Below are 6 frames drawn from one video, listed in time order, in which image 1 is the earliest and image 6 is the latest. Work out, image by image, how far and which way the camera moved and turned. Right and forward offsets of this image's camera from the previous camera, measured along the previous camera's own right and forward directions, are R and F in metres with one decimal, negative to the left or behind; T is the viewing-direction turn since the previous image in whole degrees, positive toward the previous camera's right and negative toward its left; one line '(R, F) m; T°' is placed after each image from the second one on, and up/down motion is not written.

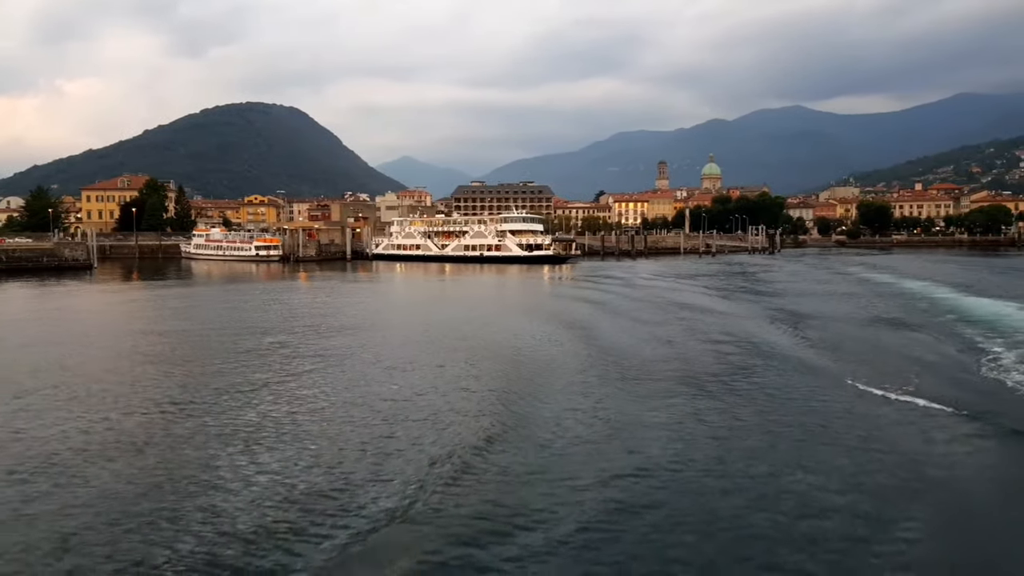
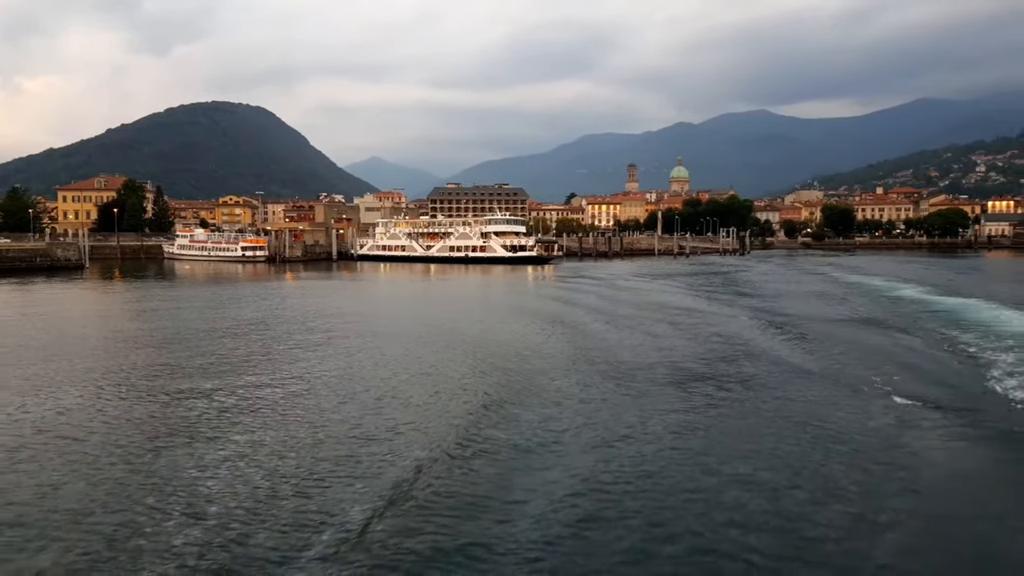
(-1.0, -1.3) m; +2°
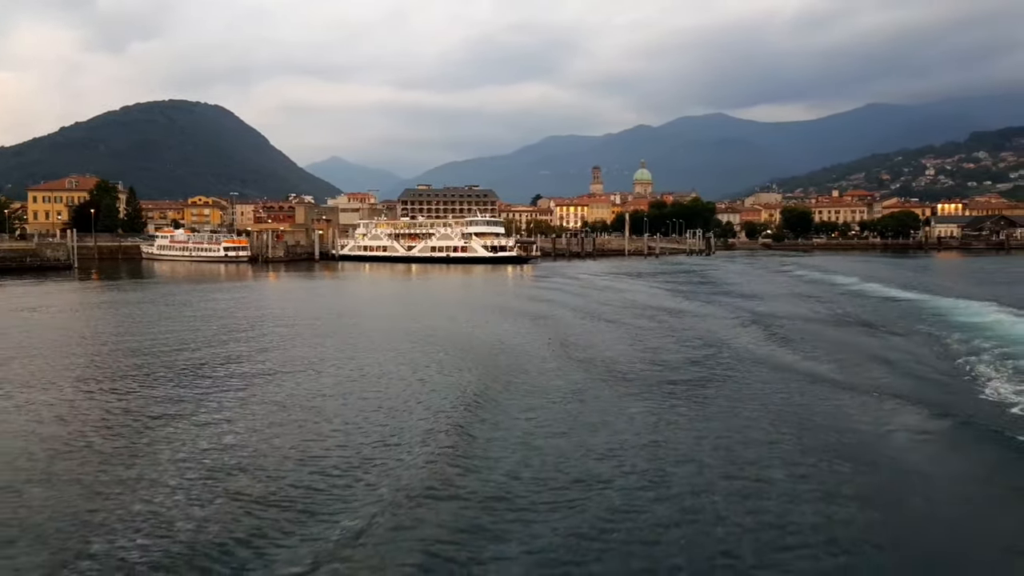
(-1.1, -1.5) m; +3°
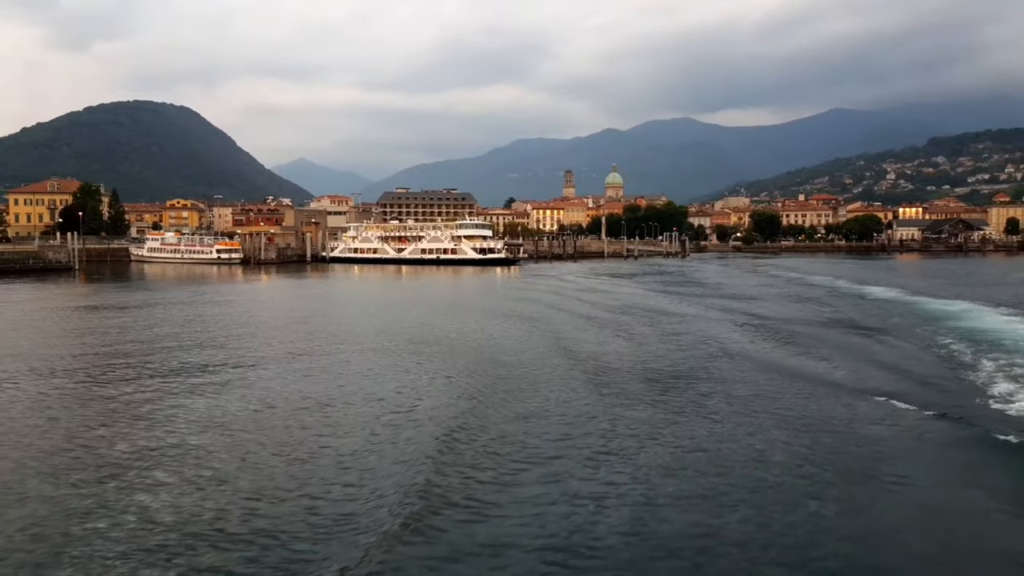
(-1.2, -1.6) m; +2°
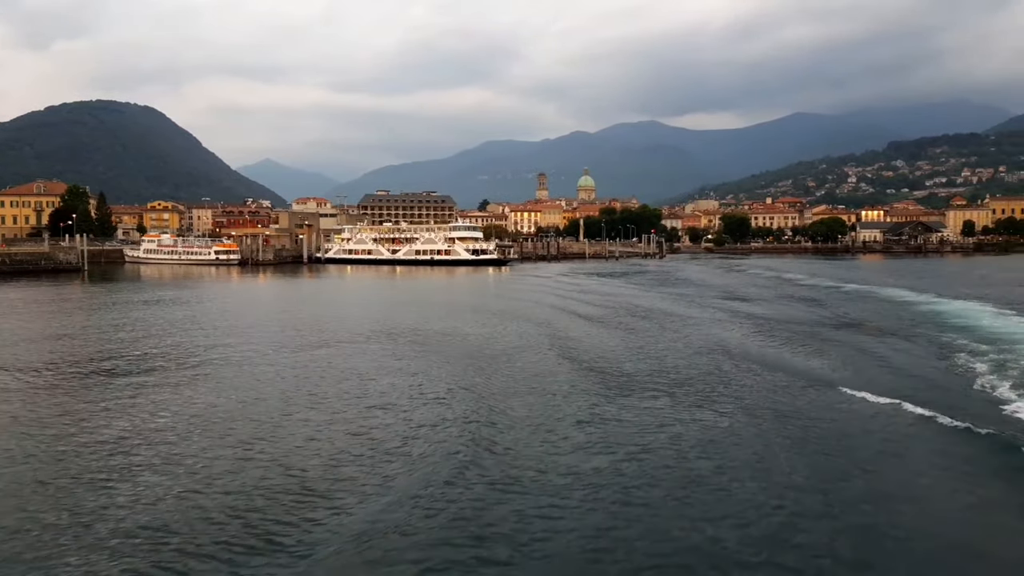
(-1.6, -2.0) m; +2°
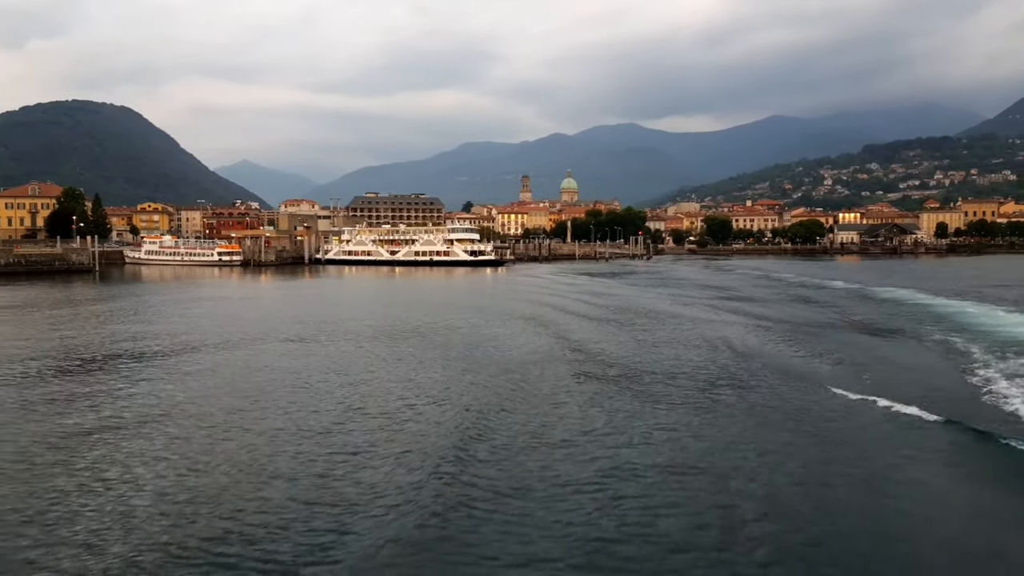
(-1.2, -1.5) m; +2°
